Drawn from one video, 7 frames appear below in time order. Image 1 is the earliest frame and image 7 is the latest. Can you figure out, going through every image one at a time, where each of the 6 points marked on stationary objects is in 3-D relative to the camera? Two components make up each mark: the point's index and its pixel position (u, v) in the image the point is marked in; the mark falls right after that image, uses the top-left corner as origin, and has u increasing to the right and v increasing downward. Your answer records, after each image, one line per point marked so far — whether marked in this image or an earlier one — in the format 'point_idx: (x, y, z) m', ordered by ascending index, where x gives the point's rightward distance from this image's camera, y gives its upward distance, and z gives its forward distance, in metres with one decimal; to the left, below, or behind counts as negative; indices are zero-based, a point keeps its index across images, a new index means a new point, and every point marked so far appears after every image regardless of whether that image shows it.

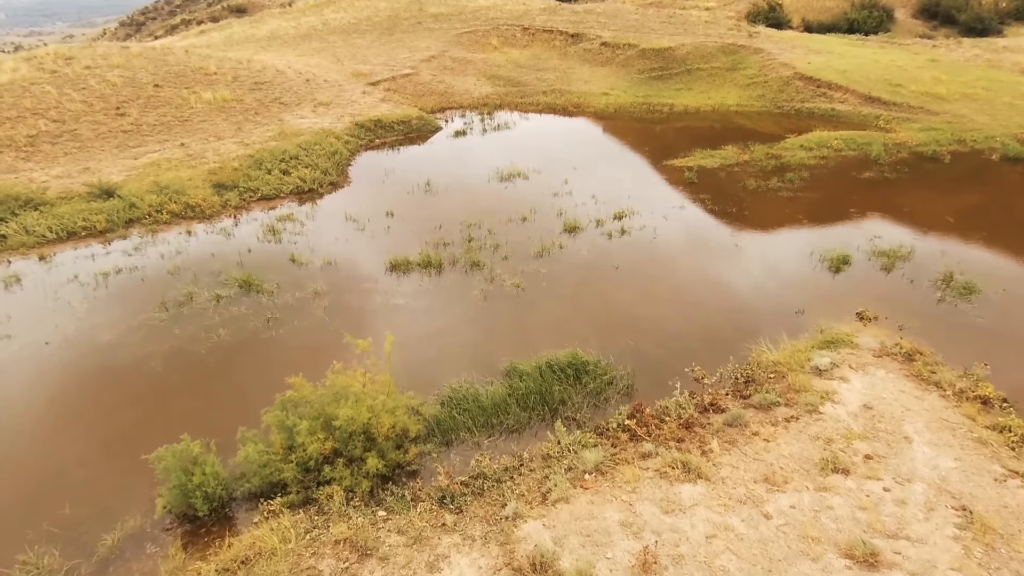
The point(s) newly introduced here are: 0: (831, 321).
0: (+5.6, -0.6, +11.7) m
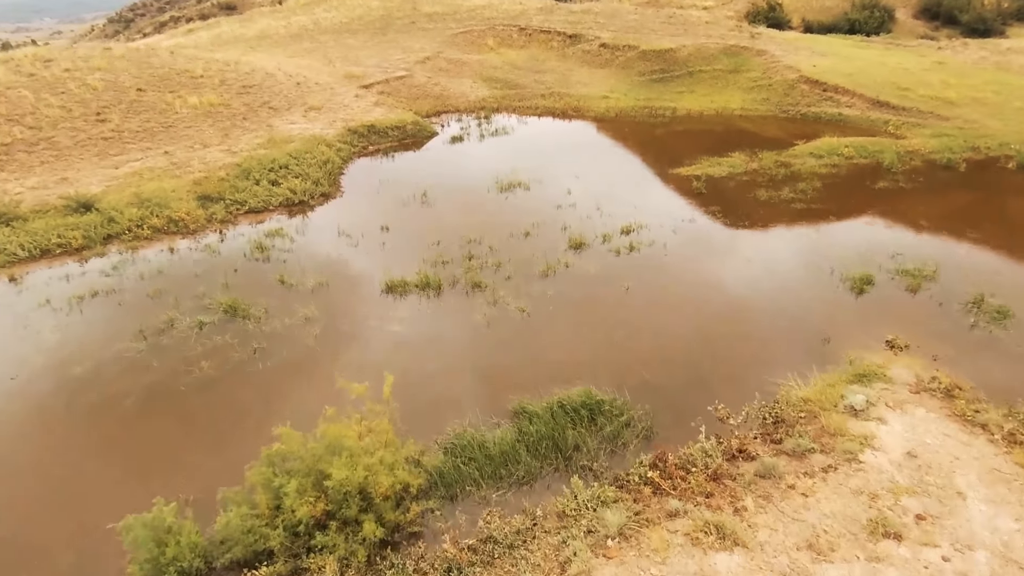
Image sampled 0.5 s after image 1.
0: (+5.7, -1.0, +10.9) m
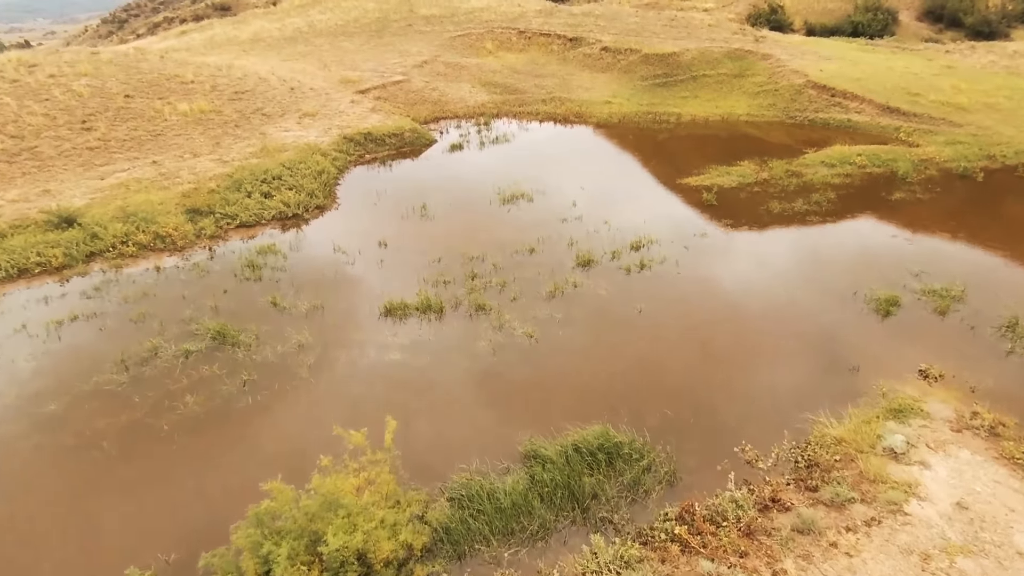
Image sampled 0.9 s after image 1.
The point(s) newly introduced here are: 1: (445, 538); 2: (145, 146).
0: (+5.9, -1.4, +10.2) m
1: (-0.7, -2.7, +7.2) m
2: (-11.0, +4.3, +19.8) m
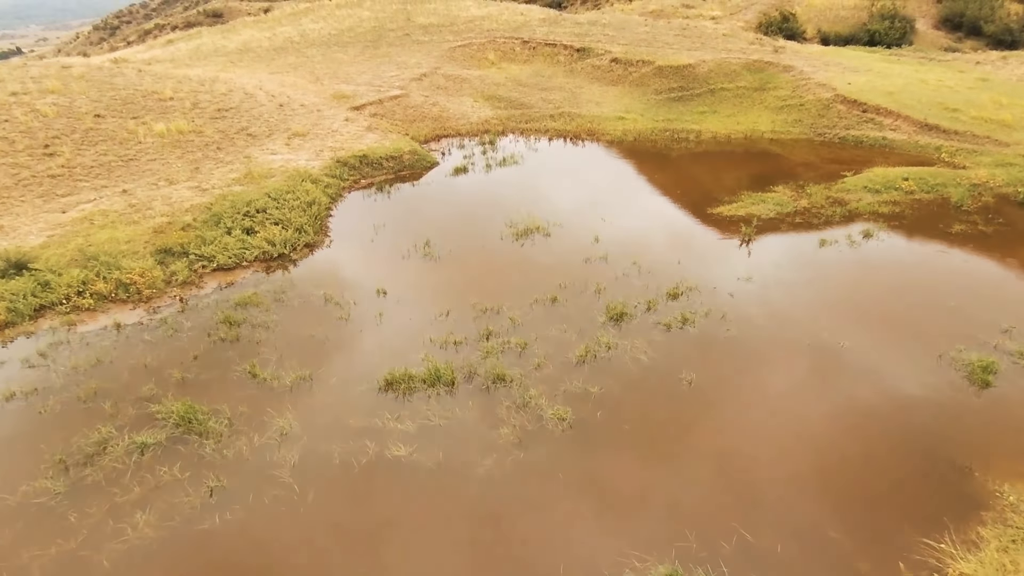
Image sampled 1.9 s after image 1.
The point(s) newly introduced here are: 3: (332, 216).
0: (+6.3, -2.4, +8.3) m
1: (-0.3, -3.7, +5.2) m
2: (-10.7, +3.1, +17.7) m
3: (-4.7, +1.9, +17.1) m
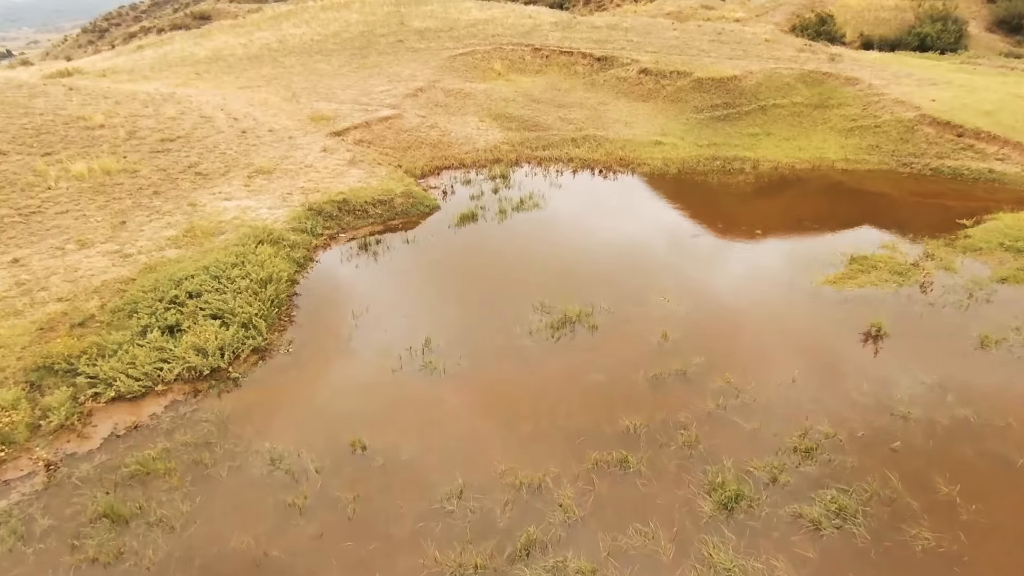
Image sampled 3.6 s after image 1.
0: (+6.9, -4.3, +3.9) m
1: (+0.4, -5.7, +0.8) m
2: (-10.2, +1.1, +13.2) m
3: (-4.1, 0.0, +12.6) m
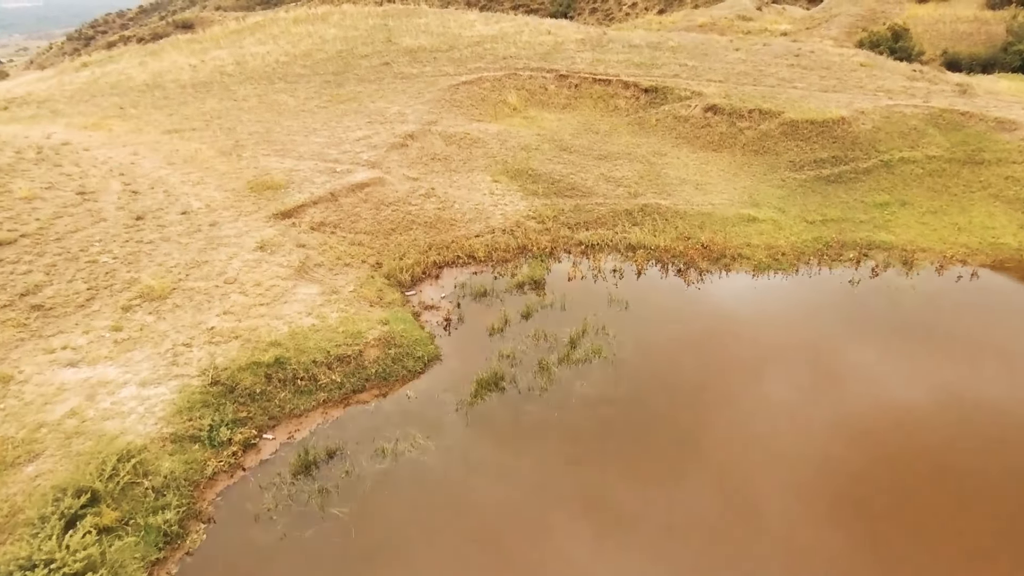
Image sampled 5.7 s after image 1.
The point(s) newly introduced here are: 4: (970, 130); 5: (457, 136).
0: (+7.7, -7.3, -2.7) m
1: (+1.2, -8.6, -5.8) m
2: (-9.4, -2.0, +6.6) m
3: (-3.4, -3.1, +6.0) m
4: (+11.8, +4.1, +16.7) m
5: (-1.5, +4.2, +18.2) m
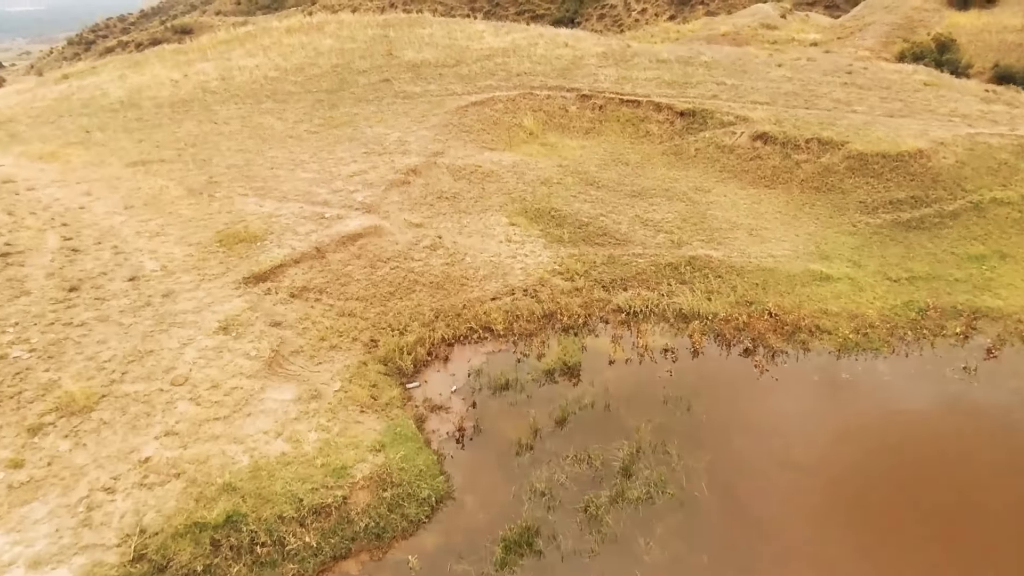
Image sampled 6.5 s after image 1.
0: (+8.1, -8.6, -5.3) m
1: (+1.6, -9.9, -8.4) m
2: (-9.0, -3.3, +4.1) m
3: (-3.0, -4.4, +3.5) m
4: (+12.2, +2.7, +14.1) m
5: (-1.1, +2.9, +15.7) m
